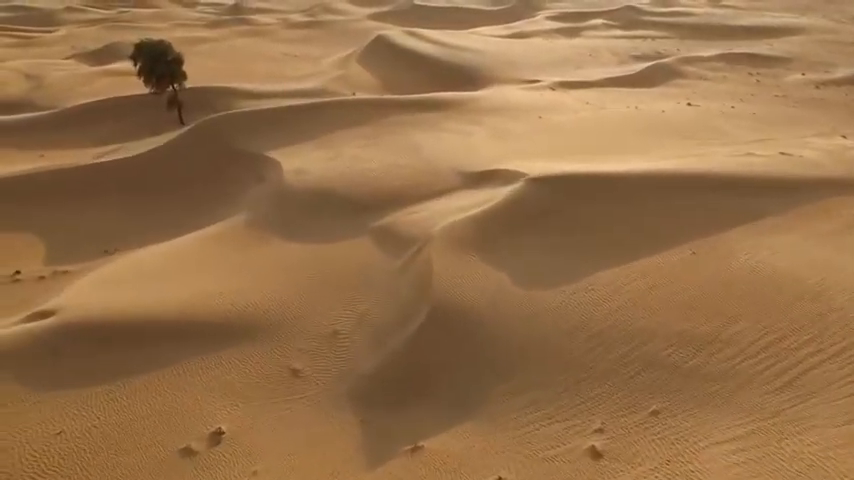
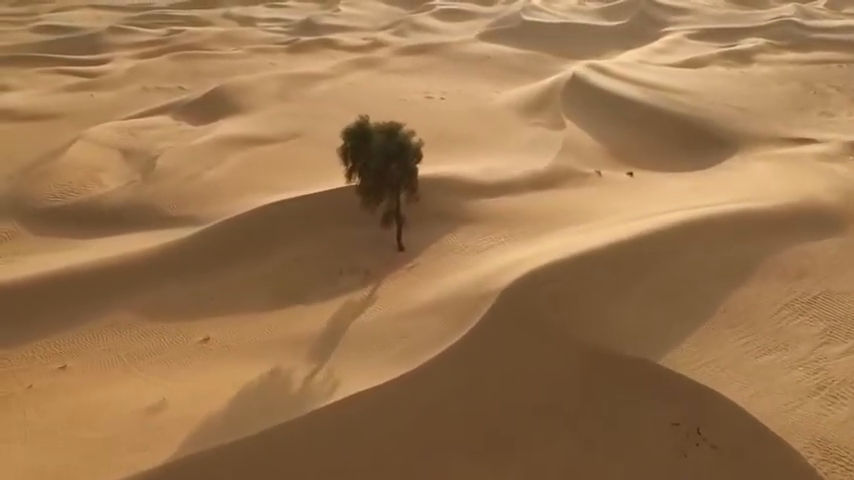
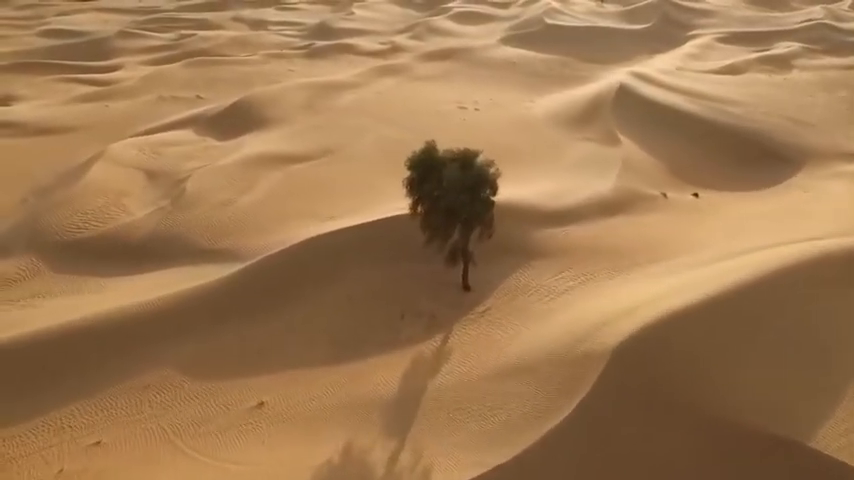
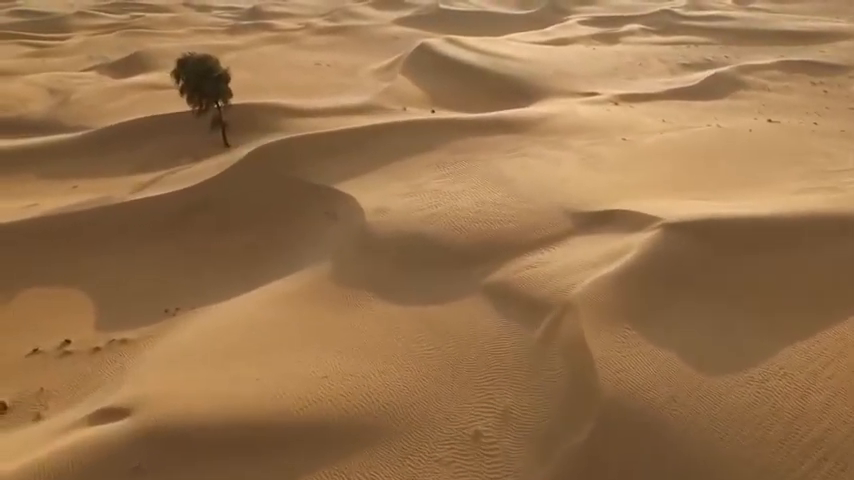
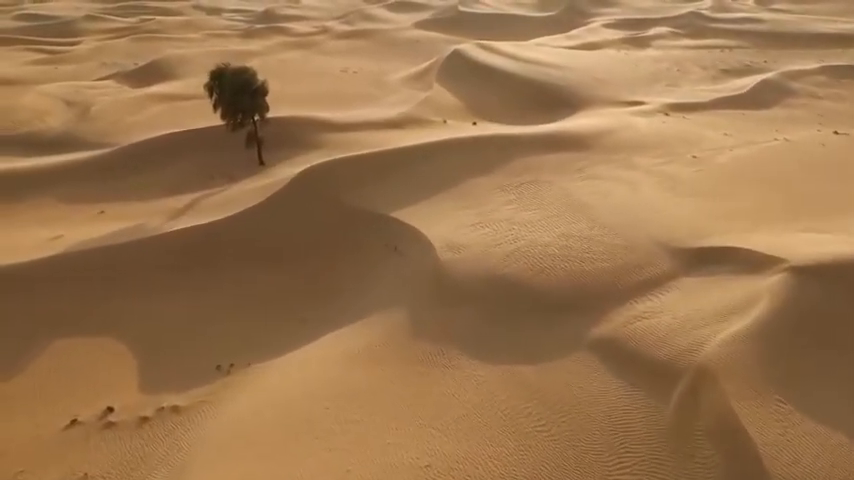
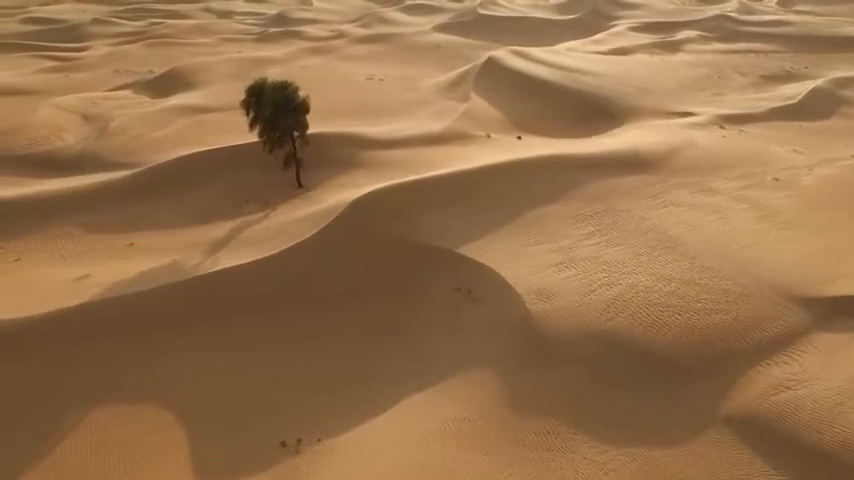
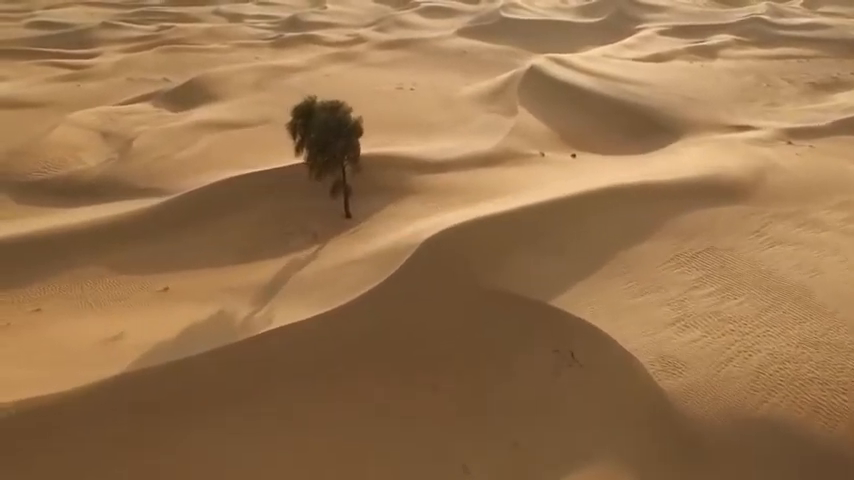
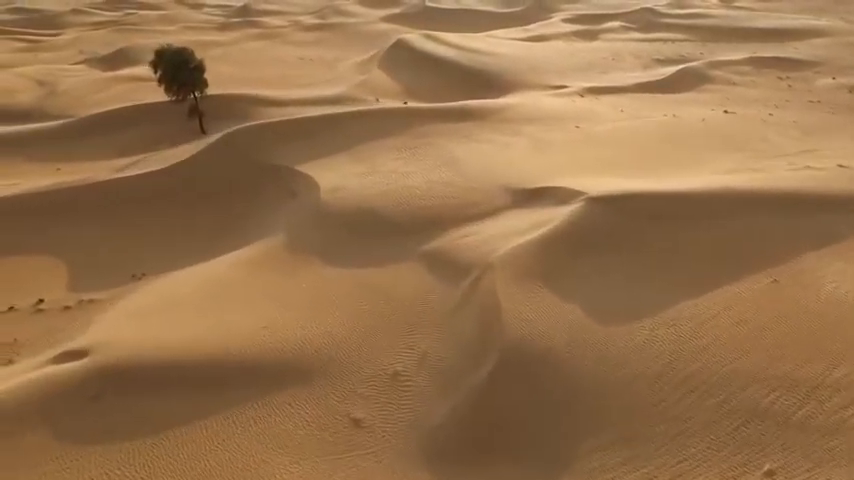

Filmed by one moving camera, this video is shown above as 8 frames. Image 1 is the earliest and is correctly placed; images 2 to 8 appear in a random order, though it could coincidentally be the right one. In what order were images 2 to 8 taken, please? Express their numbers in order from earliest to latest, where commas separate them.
8, 4, 5, 6, 7, 2, 3
